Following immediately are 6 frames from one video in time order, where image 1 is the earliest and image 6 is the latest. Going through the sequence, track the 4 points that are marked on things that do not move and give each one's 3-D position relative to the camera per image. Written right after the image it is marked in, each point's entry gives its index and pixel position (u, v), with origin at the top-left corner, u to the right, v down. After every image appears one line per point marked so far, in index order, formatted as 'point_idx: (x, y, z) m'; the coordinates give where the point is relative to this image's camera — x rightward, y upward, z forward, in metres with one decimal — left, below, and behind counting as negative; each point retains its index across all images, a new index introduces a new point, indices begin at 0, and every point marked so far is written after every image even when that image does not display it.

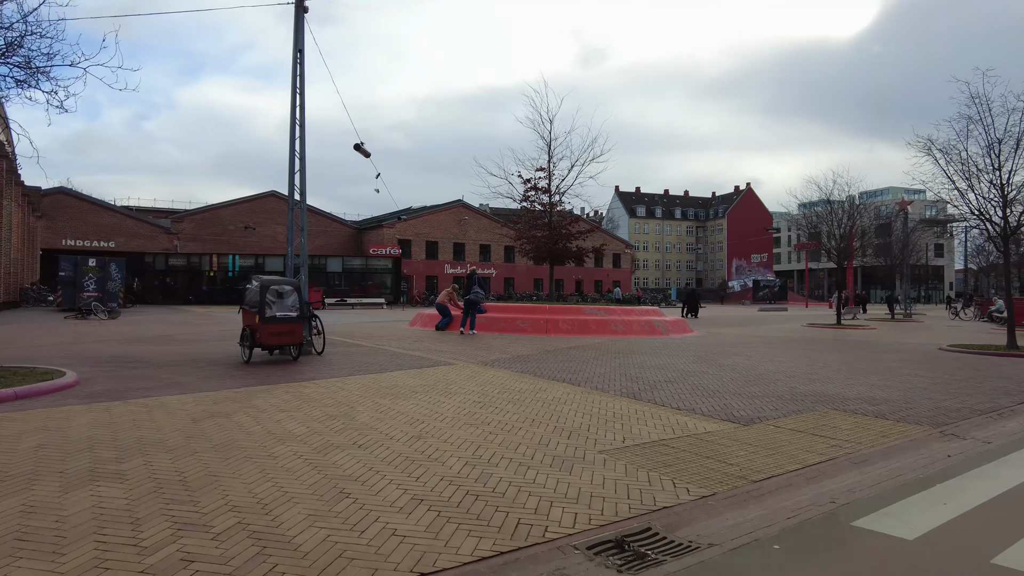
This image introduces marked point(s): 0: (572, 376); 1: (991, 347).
0: (+1.0, -1.4, +9.4) m
1: (+11.6, -1.4, +14.3) m
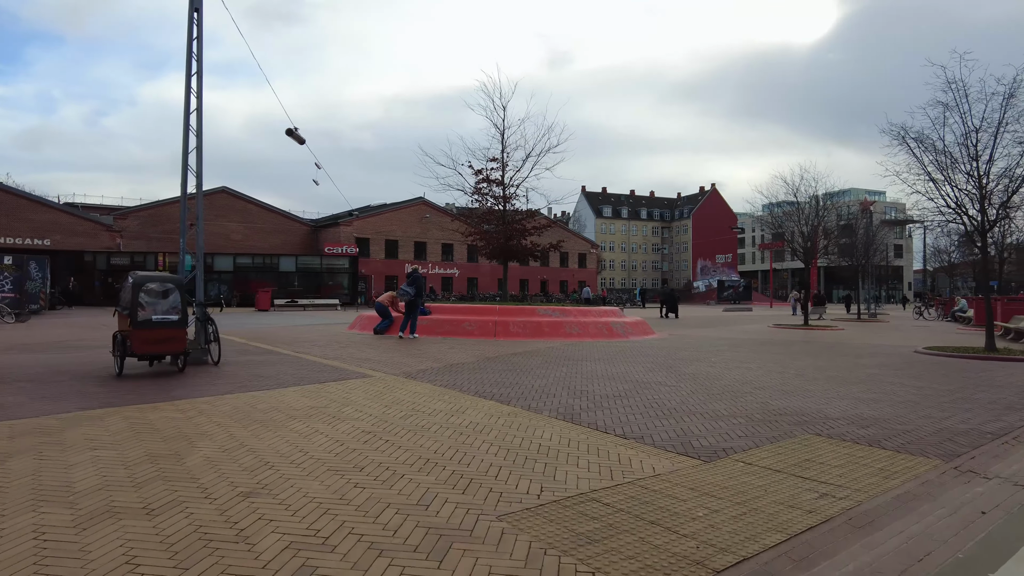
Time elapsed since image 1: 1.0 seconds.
0: (-0.1, -1.4, +7.8) m
1: (+10.3, -1.4, +13.2) m
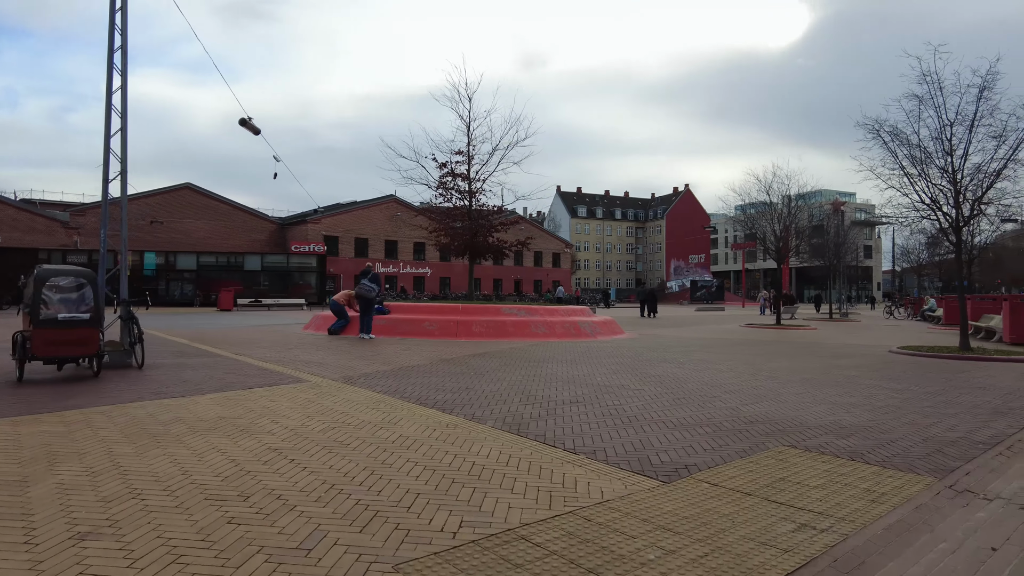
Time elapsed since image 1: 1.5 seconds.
0: (-0.7, -1.3, +7.0) m
1: (+9.4, -1.3, +12.8) m
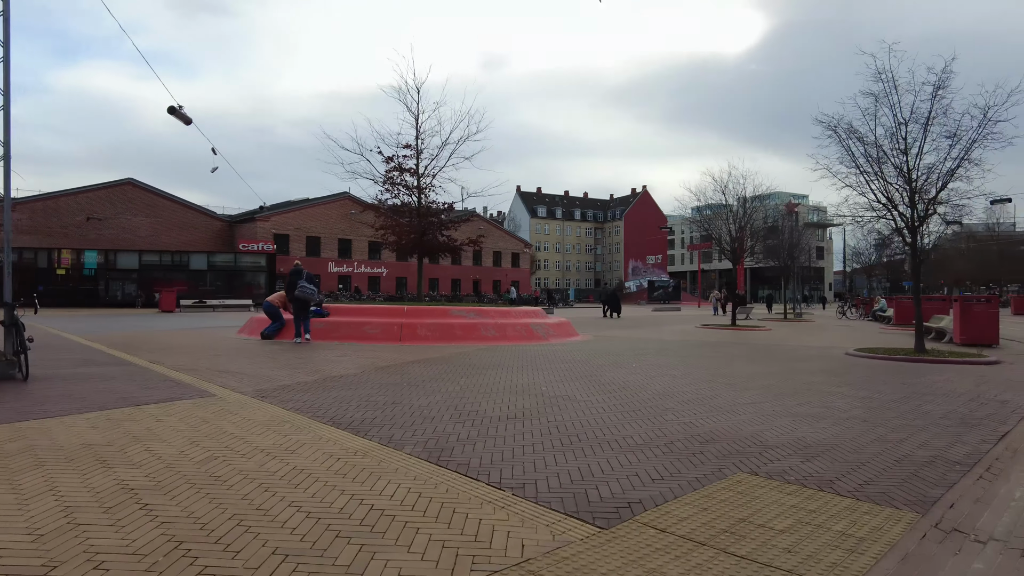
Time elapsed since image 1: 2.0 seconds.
0: (-1.4, -1.3, +6.2) m
1: (+8.3, -1.3, +12.6) m
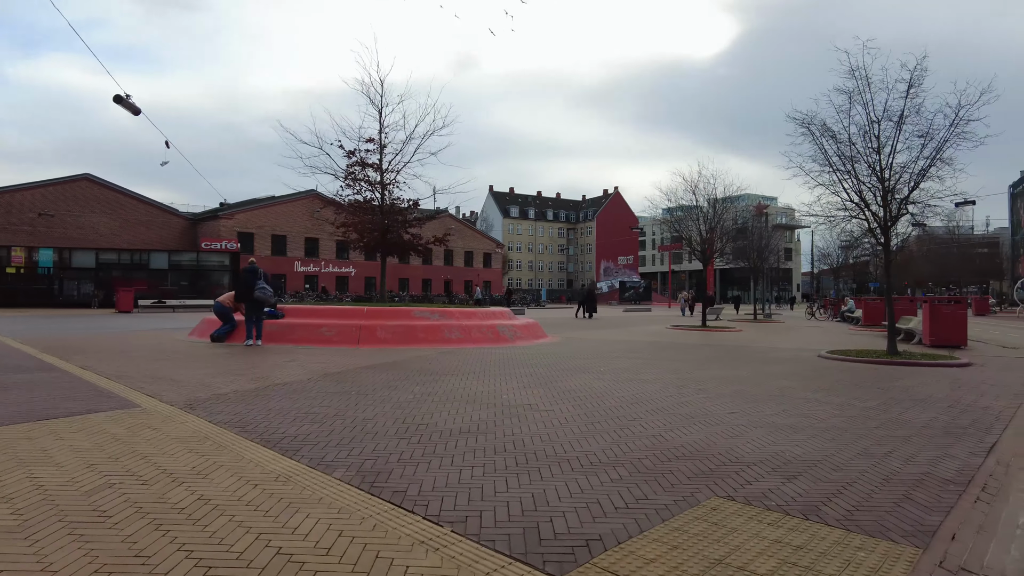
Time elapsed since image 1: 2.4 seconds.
0: (-1.9, -1.3, +5.5) m
1: (+7.6, -1.4, +12.4) m
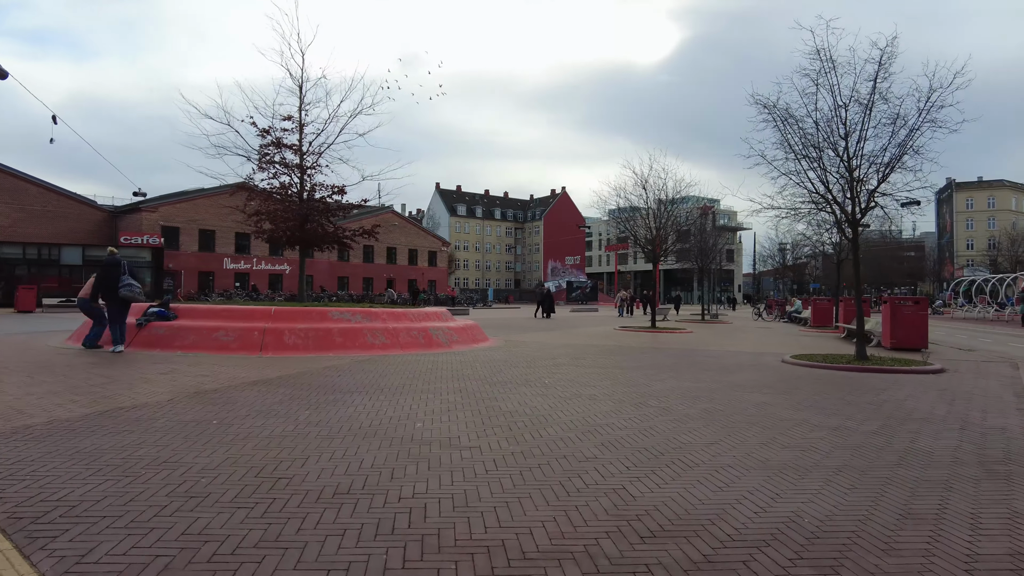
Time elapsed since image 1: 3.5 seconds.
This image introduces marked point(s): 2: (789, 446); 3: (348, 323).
0: (-2.5, -1.3, +3.7) m
1: (+6.3, -1.4, +11.4) m
2: (+2.3, -1.3, +5.0) m
3: (-3.3, -0.7, +12.1) m
